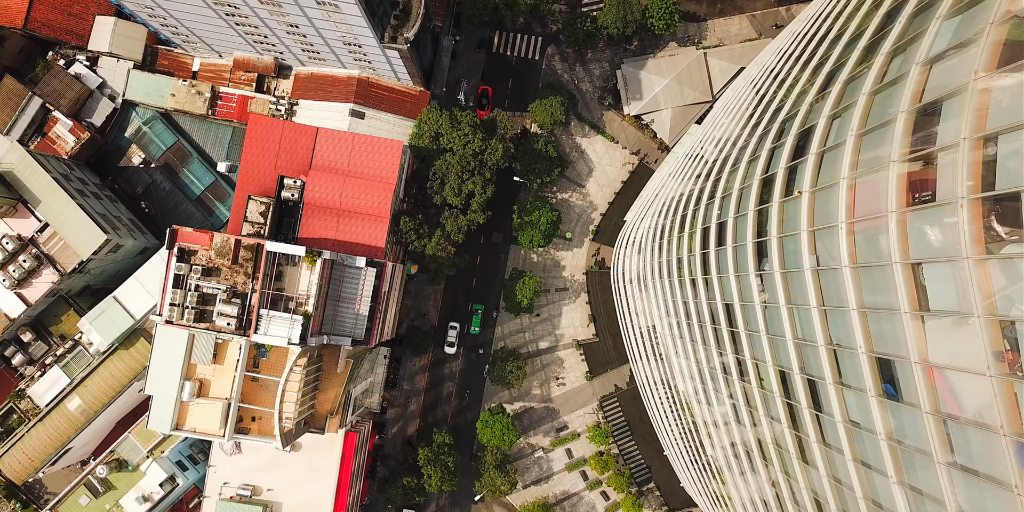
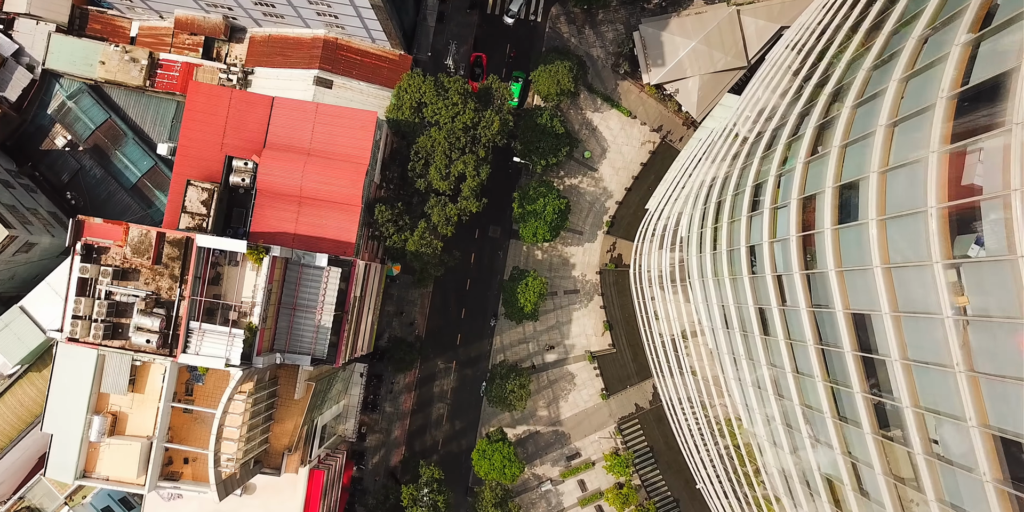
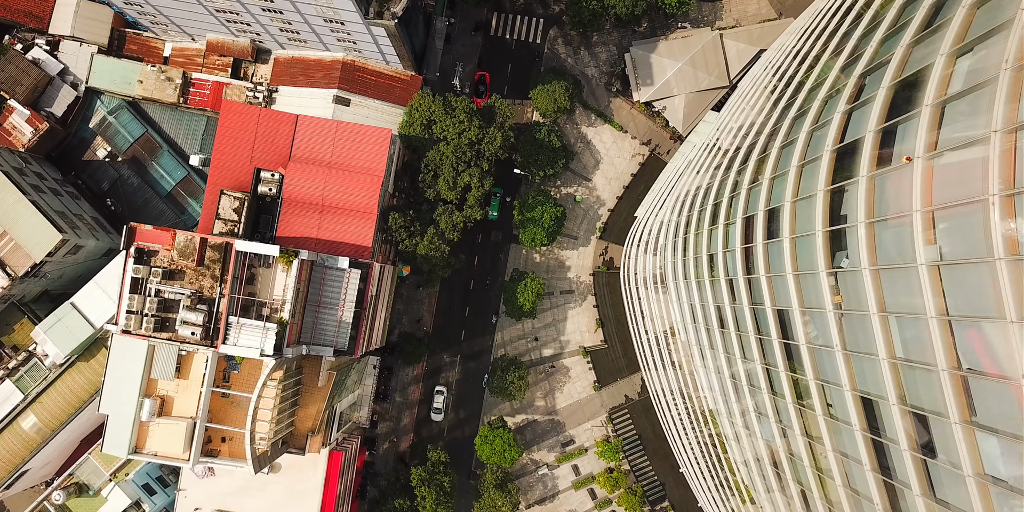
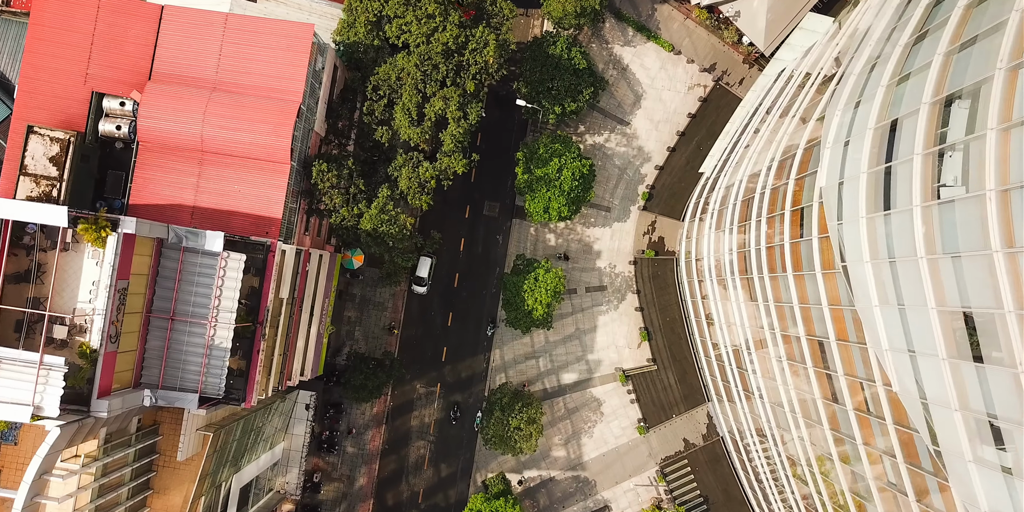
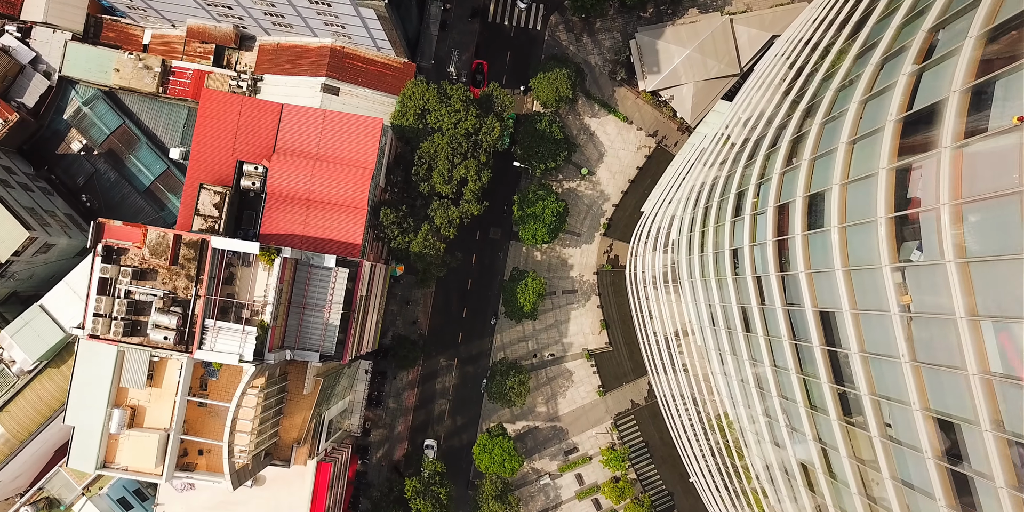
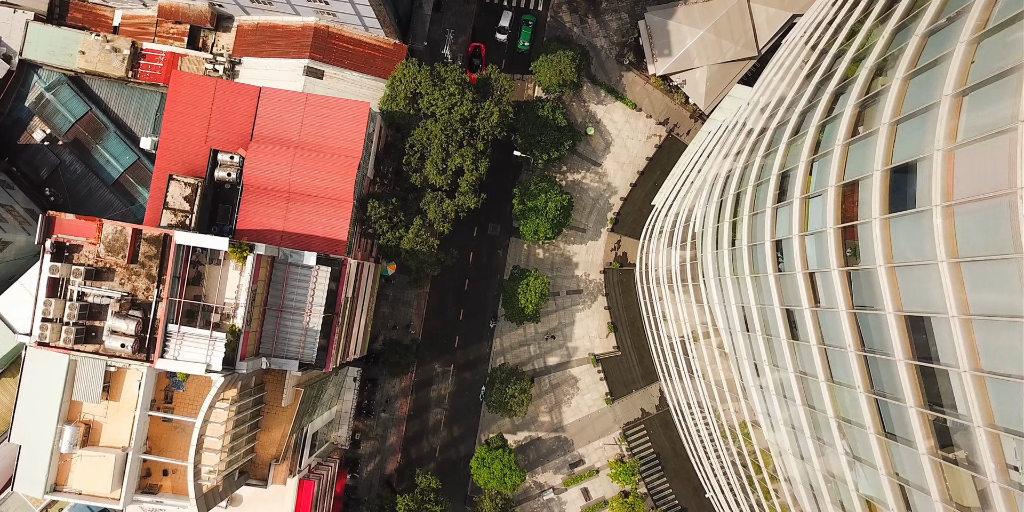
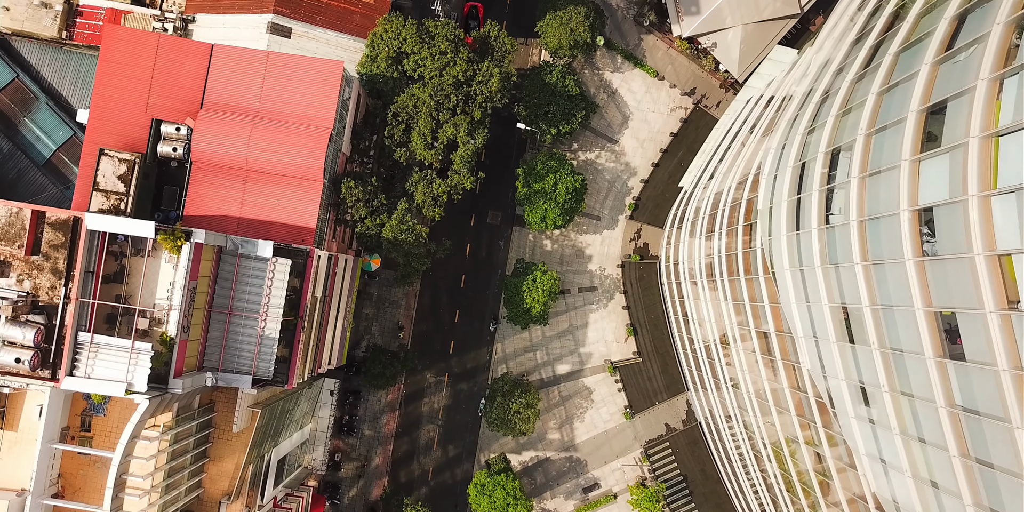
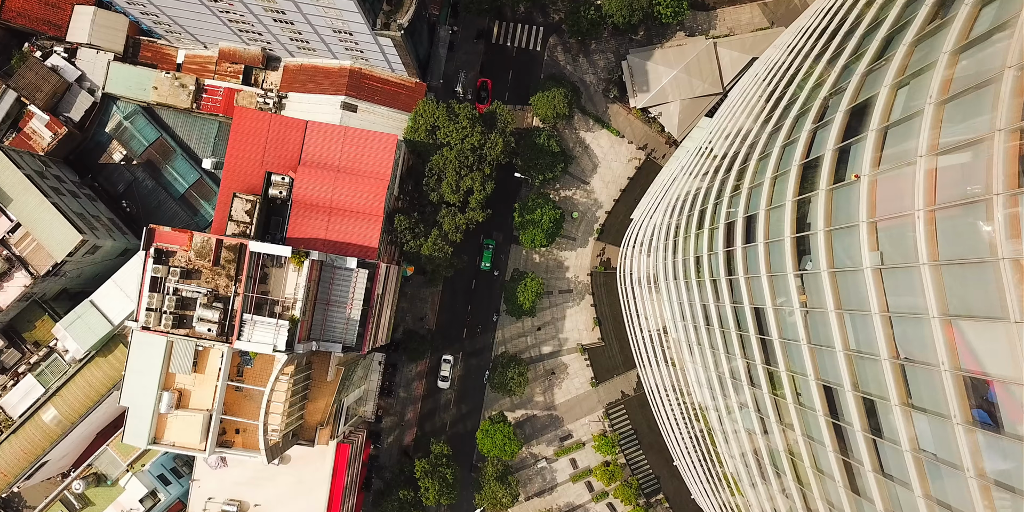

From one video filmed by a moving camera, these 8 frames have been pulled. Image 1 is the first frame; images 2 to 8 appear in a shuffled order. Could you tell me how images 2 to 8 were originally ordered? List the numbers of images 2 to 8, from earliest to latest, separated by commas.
8, 3, 5, 2, 6, 7, 4
